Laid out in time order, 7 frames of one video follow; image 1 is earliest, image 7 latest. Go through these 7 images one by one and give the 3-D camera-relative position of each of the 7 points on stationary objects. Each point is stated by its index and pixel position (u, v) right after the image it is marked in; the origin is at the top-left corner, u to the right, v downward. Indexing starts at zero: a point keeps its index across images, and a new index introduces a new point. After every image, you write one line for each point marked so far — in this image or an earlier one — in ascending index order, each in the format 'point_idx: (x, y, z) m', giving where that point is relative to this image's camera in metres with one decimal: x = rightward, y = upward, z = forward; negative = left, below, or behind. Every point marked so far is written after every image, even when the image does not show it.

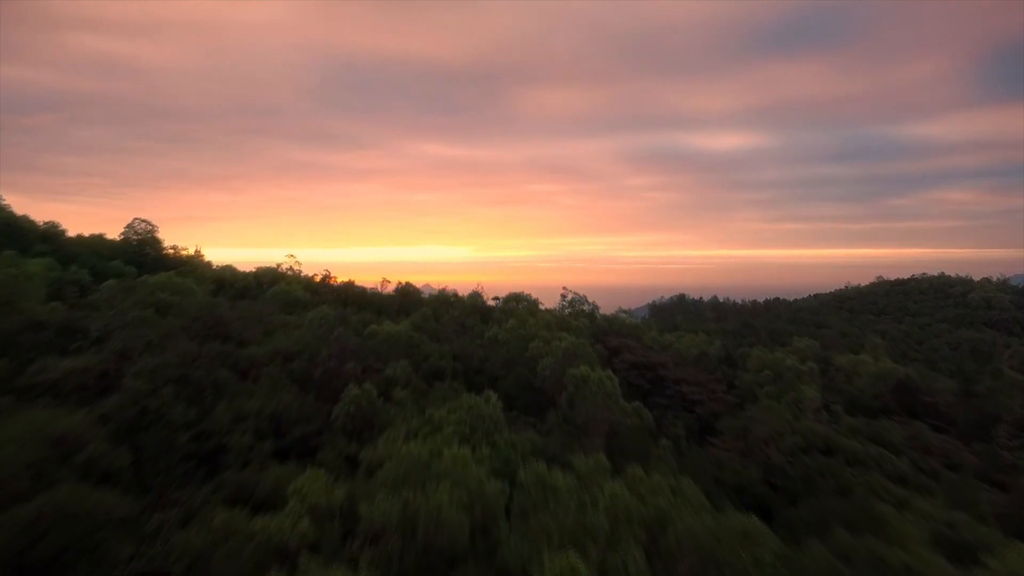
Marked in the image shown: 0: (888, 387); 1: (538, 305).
0: (+9.3, -2.4, +11.8) m
1: (+0.7, -0.6, +12.9) m
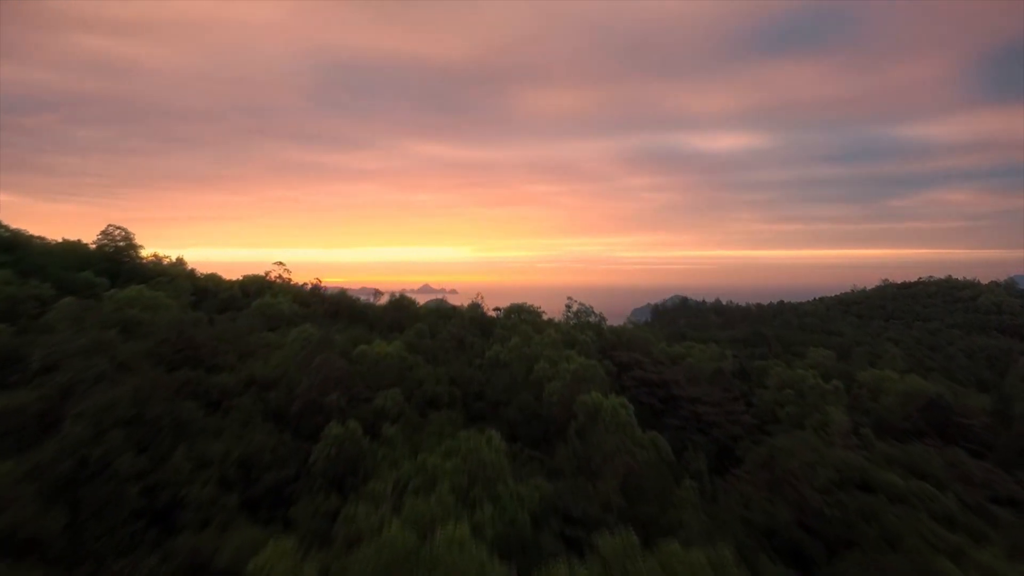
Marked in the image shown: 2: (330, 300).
0: (+9.4, -2.7, +10.9) m
1: (+0.7, -0.9, +12.0) m
2: (-4.7, -0.4, +12.3) m
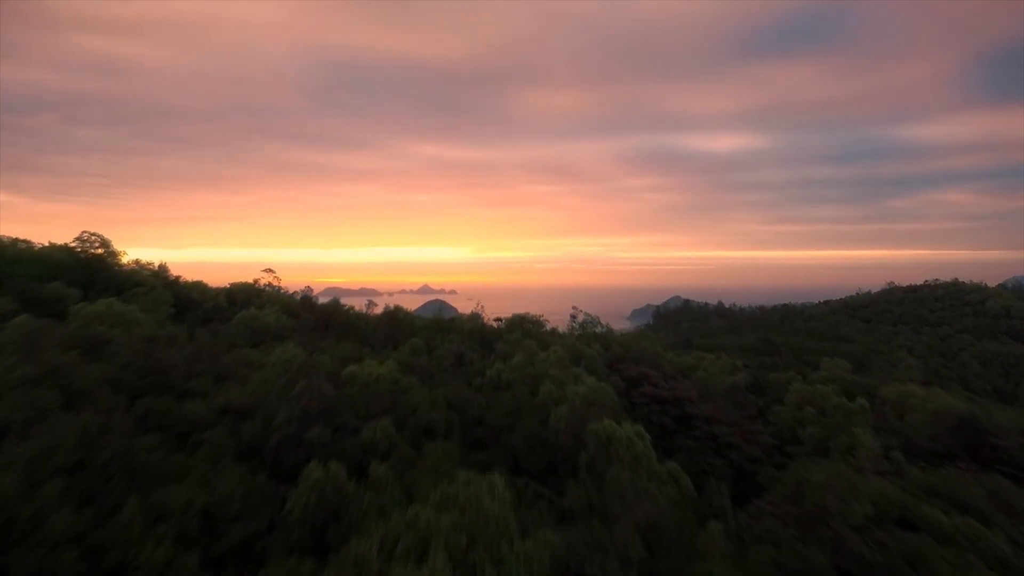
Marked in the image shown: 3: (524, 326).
0: (+9.4, -3.0, +10.2) m
1: (+0.8, -1.1, +11.3) m
2: (-4.7, -0.6, +11.6) m
3: (+0.3, -1.1, +11.5) m
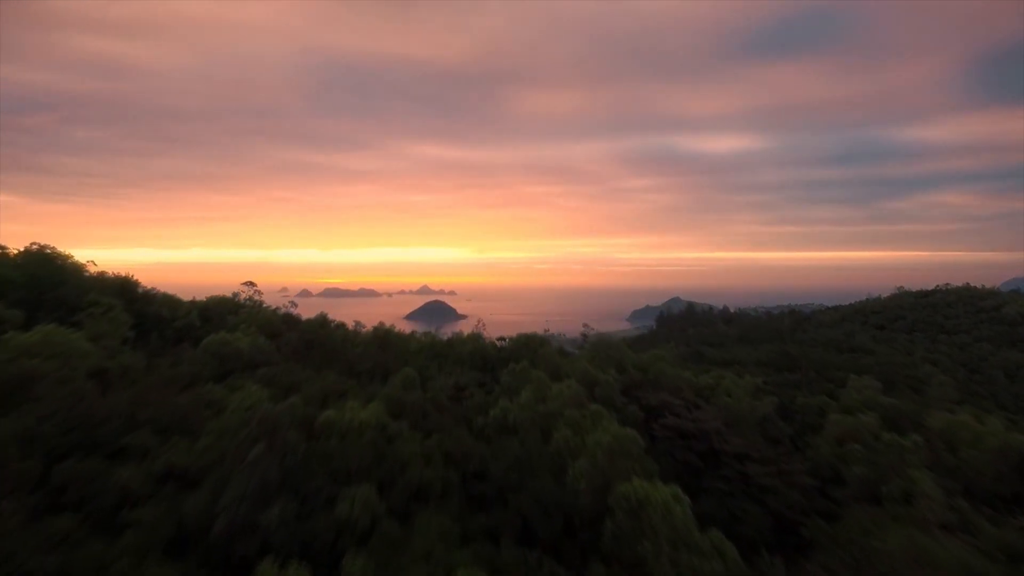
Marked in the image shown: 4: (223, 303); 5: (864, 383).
0: (+9.5, -3.4, +9.0) m
1: (+0.9, -1.5, +10.1) m
2: (-4.6, -1.0, +10.4) m
3: (+0.4, -1.5, +10.3) m
4: (-7.2, -0.4, +11.8) m
5: (+11.1, -3.0, +15.0) m
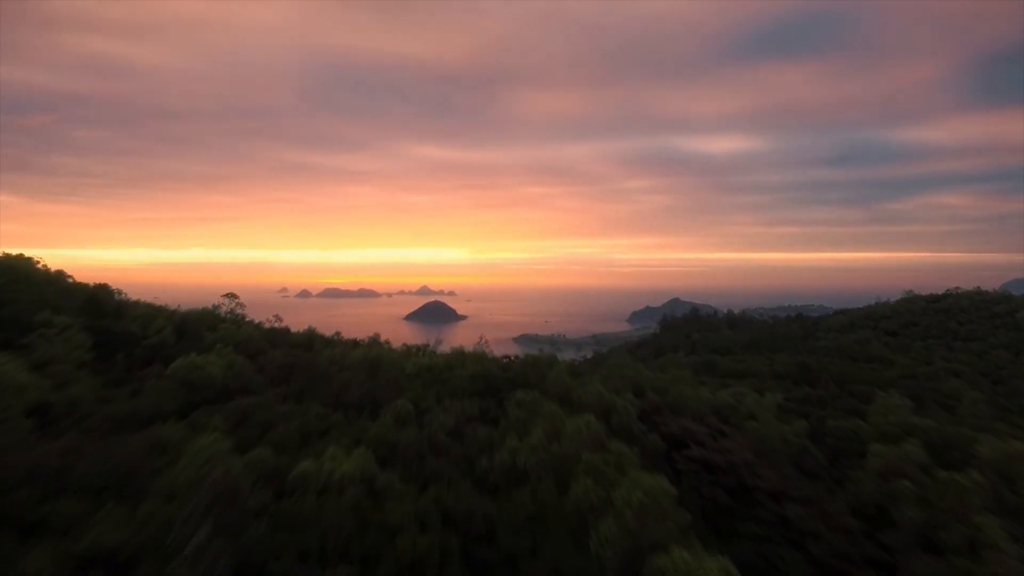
0: (+9.7, -3.7, +8.0) m
1: (+1.0, -1.8, +9.1) m
2: (-4.4, -1.3, +9.4) m
3: (+0.5, -1.8, +9.3) m
4: (-7.1, -0.7, +10.8) m
5: (+11.2, -3.3, +14.0) m
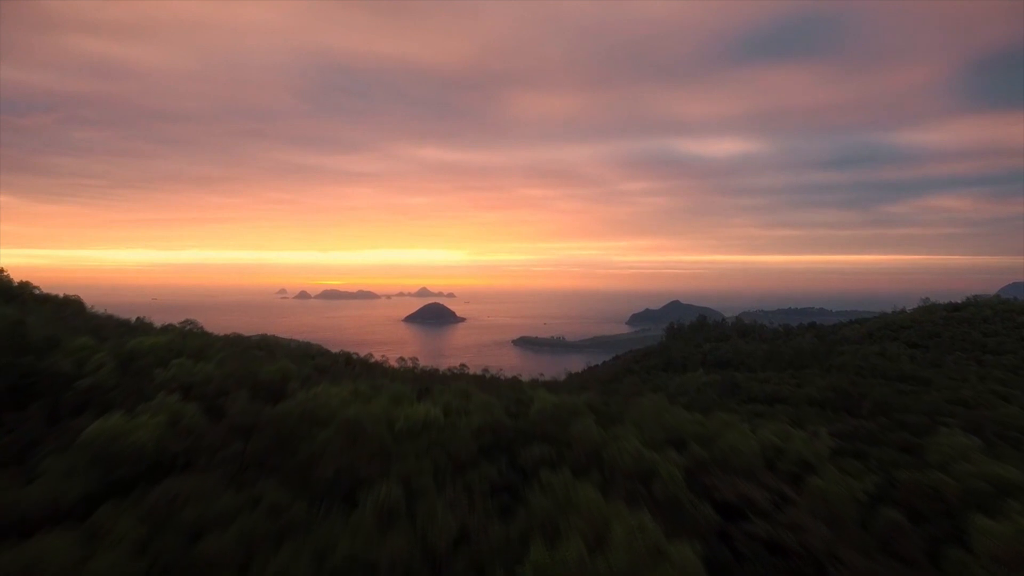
0: (+9.9, -4.2, +6.3) m
1: (+1.3, -2.3, +7.3) m
2: (-4.2, -1.8, +7.6) m
3: (+0.8, -2.3, +7.6) m
4: (-6.9, -1.2, +9.0) m
5: (+11.5, -3.8, +12.2) m
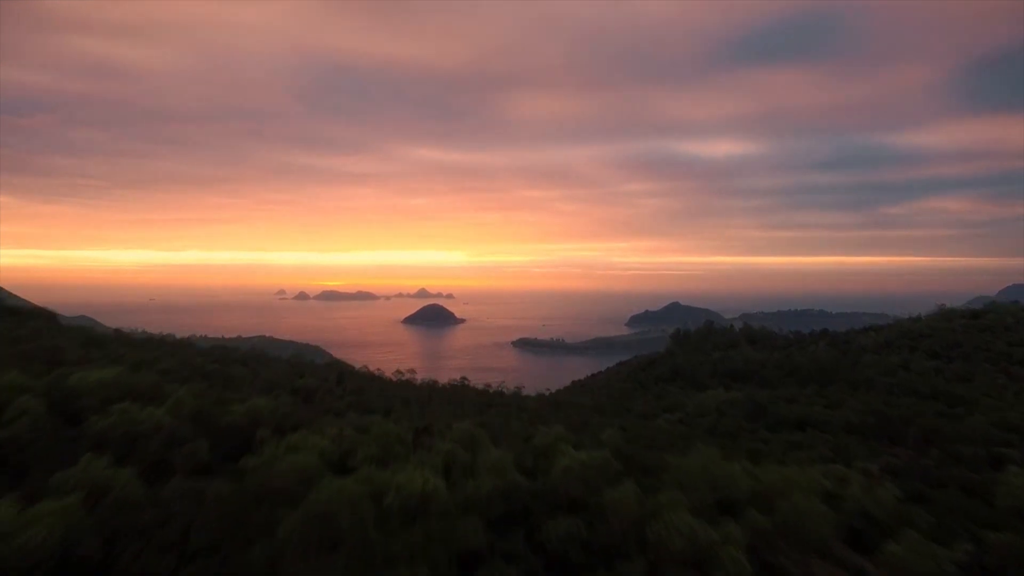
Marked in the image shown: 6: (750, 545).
0: (+10.2, -4.6, +4.8) m
1: (+1.5, -2.7, +5.8) m
2: (-3.9, -2.2, +6.0) m
3: (+1.0, -2.7, +6.0) m
4: (-6.6, -1.6, +7.5) m
5: (+11.7, -4.3, +10.7) m
6: (+3.2, -3.5, +6.3) m
